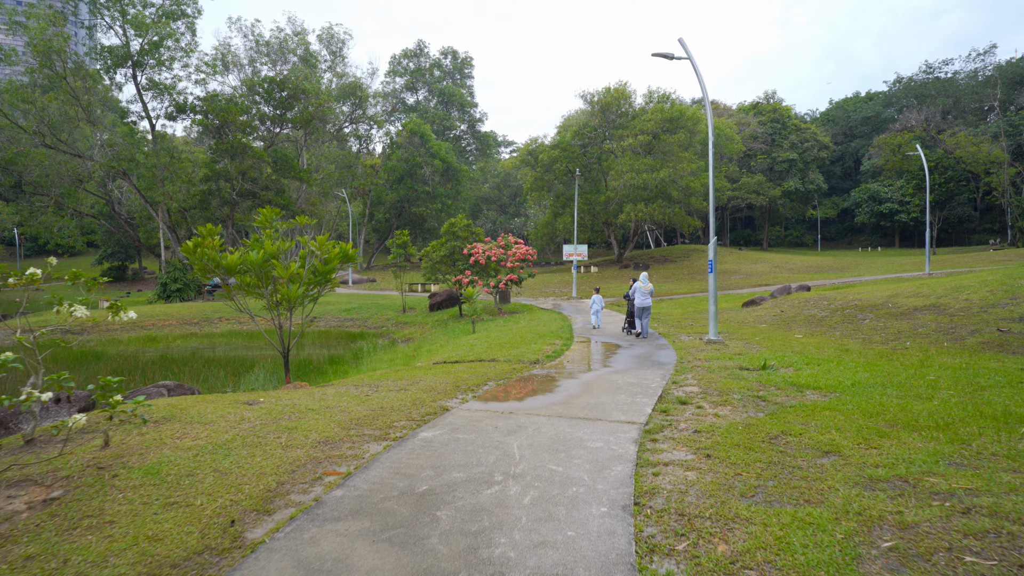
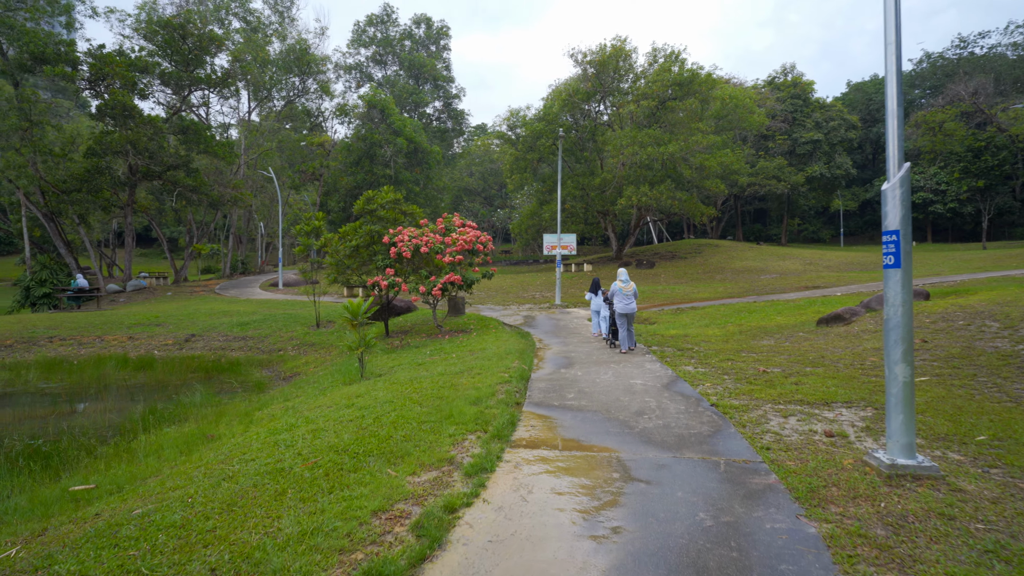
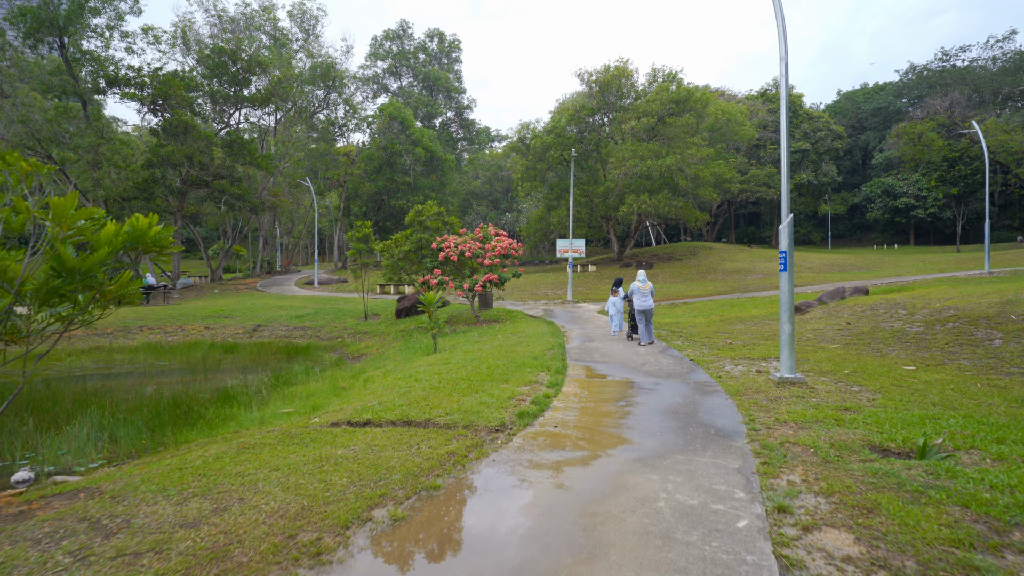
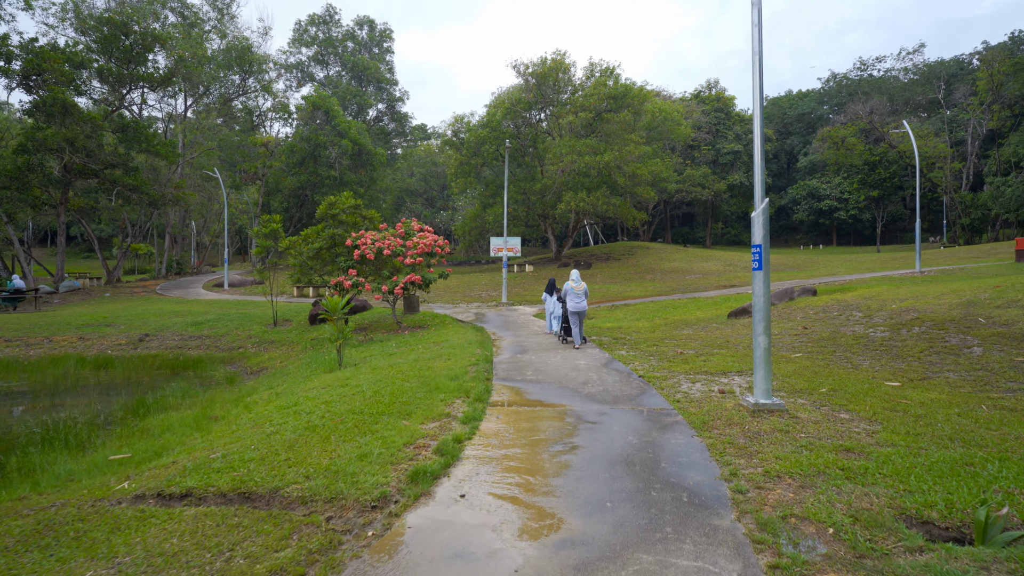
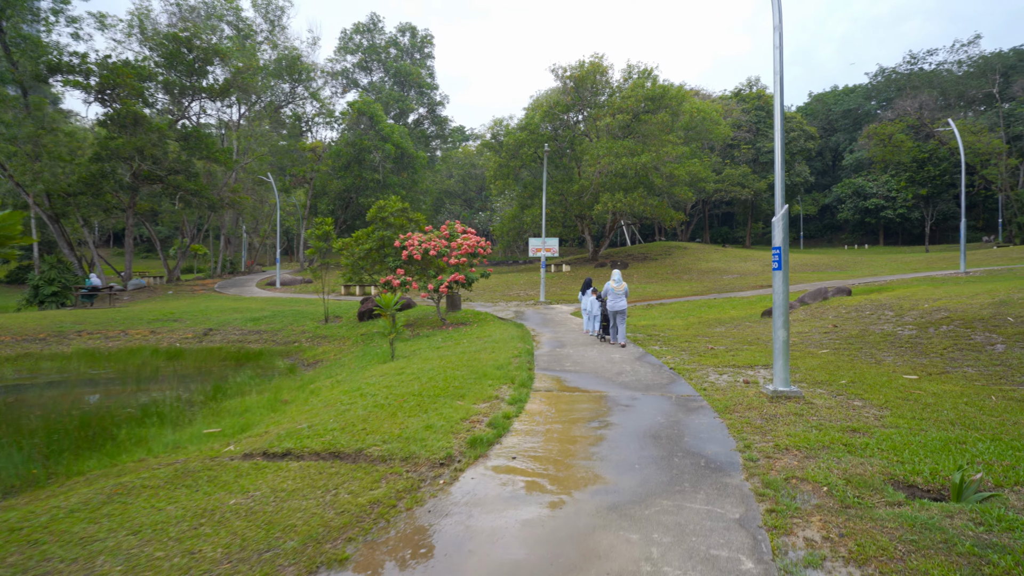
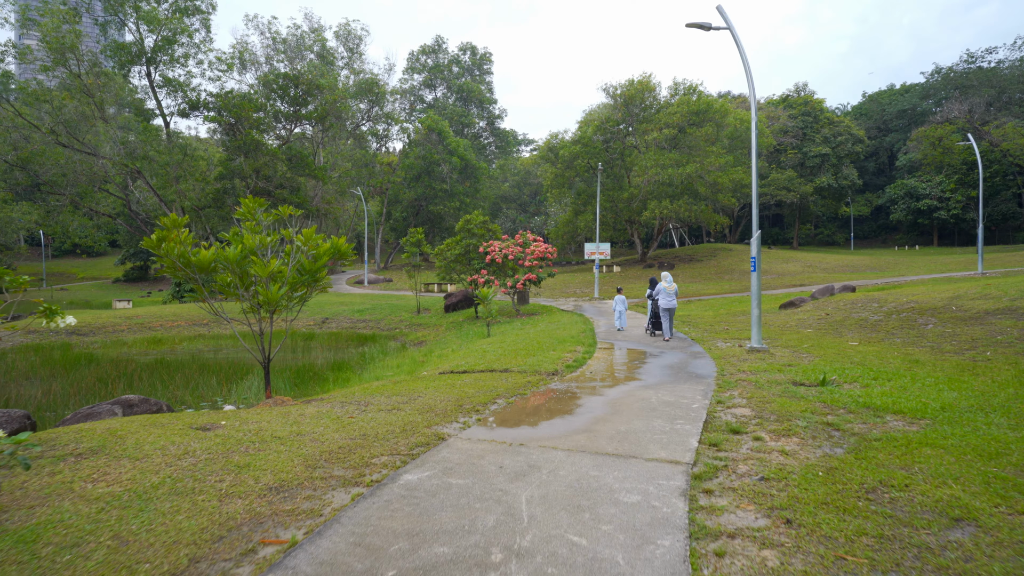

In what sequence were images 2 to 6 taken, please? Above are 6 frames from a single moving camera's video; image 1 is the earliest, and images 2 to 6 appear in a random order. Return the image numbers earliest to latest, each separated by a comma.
6, 3, 5, 4, 2
